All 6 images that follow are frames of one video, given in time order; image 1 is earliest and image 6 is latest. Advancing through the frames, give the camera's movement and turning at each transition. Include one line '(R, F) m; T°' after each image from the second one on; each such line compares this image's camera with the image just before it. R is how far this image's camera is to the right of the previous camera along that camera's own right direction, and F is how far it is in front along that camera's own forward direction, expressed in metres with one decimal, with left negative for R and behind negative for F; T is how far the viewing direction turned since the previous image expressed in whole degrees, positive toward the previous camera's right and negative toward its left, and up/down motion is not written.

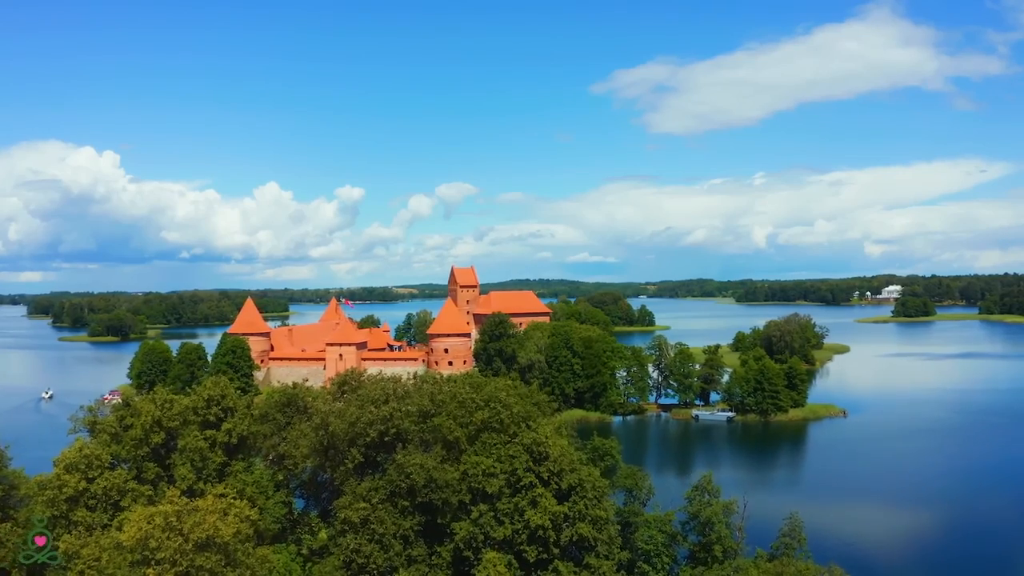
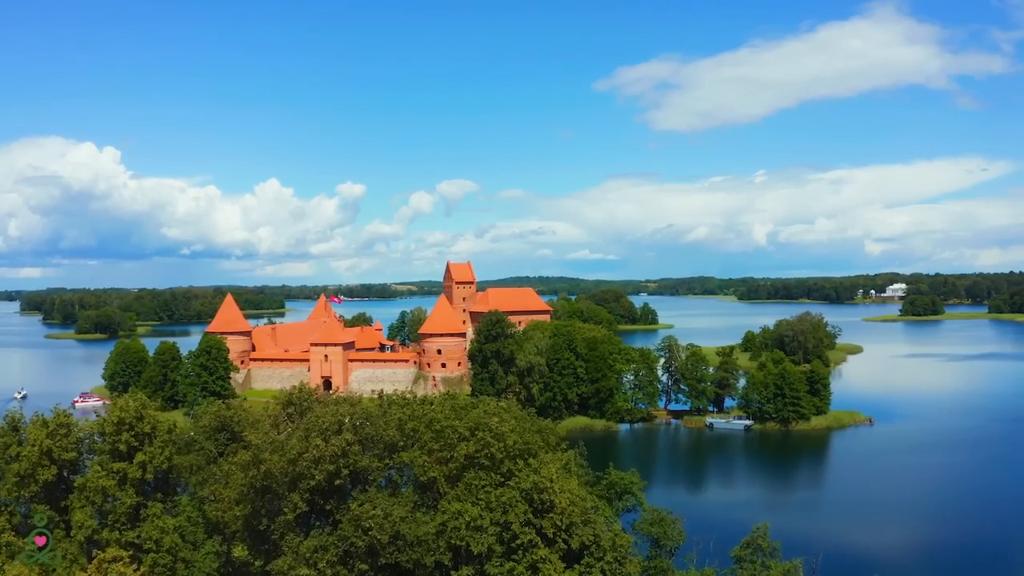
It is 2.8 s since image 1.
(+0.1, +4.0) m; 0°
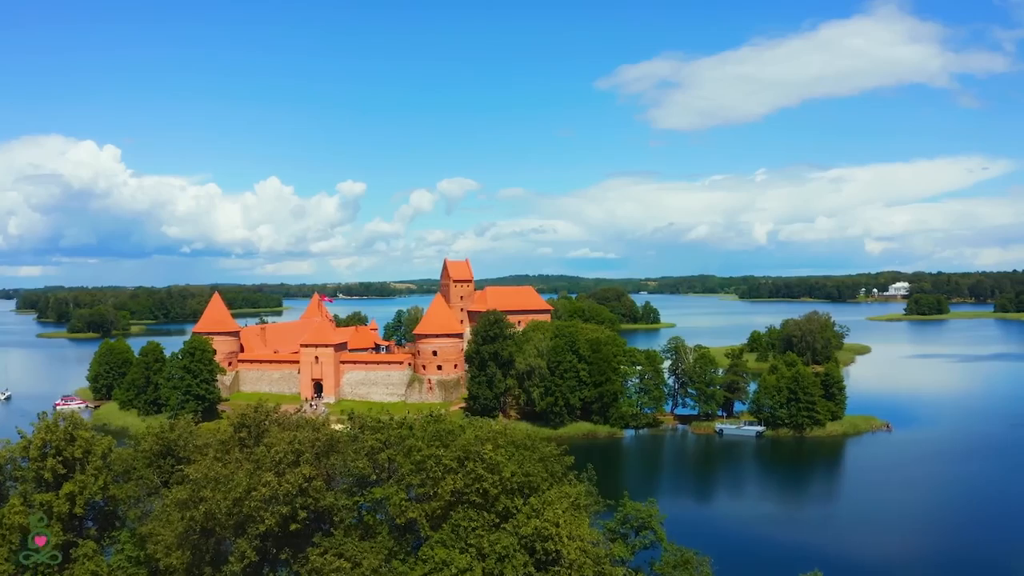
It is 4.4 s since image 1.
(+0.1, +2.3) m; 0°
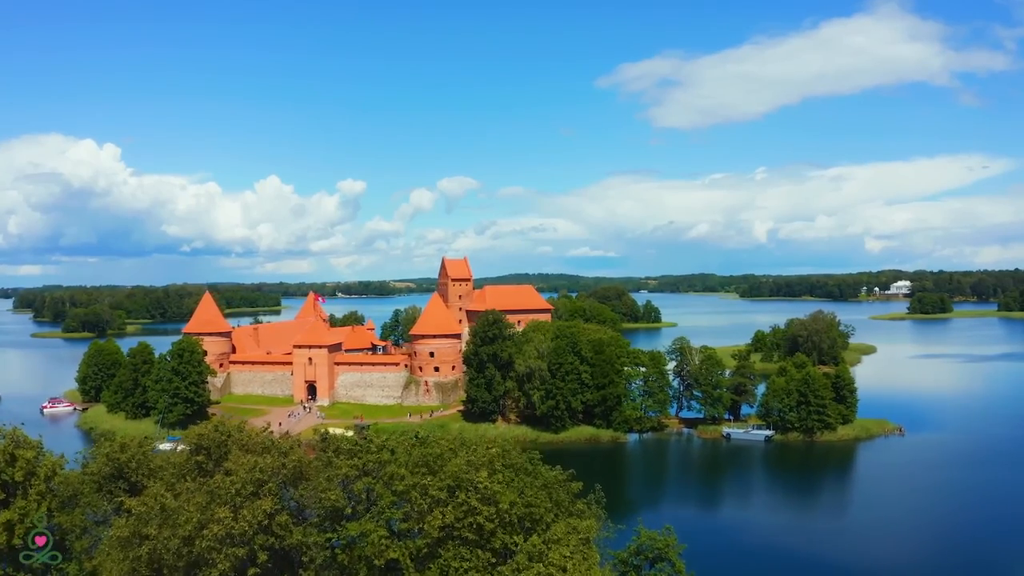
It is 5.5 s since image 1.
(0.0, +1.5) m; 0°
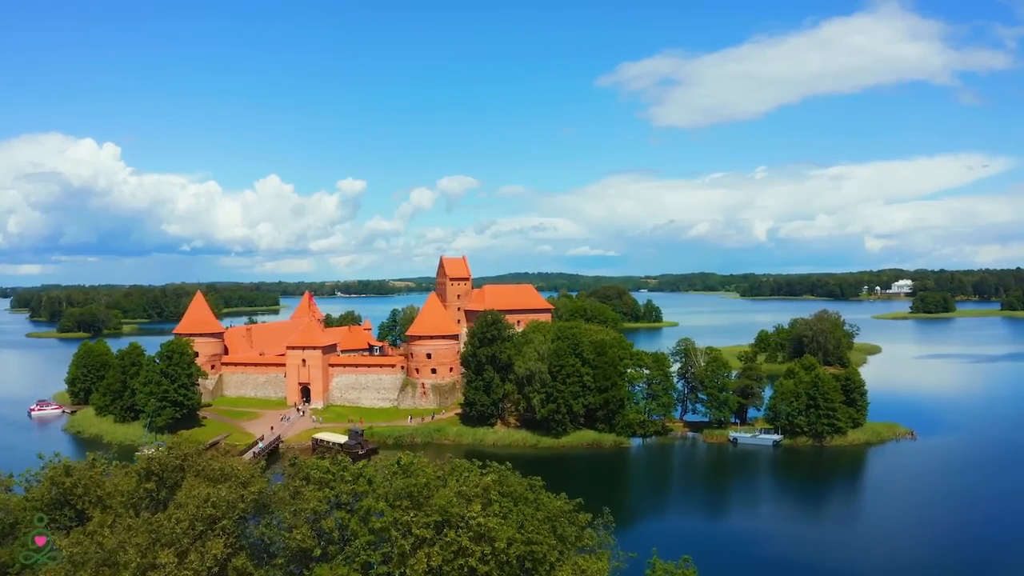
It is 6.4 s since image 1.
(0.0, +1.3) m; 0°
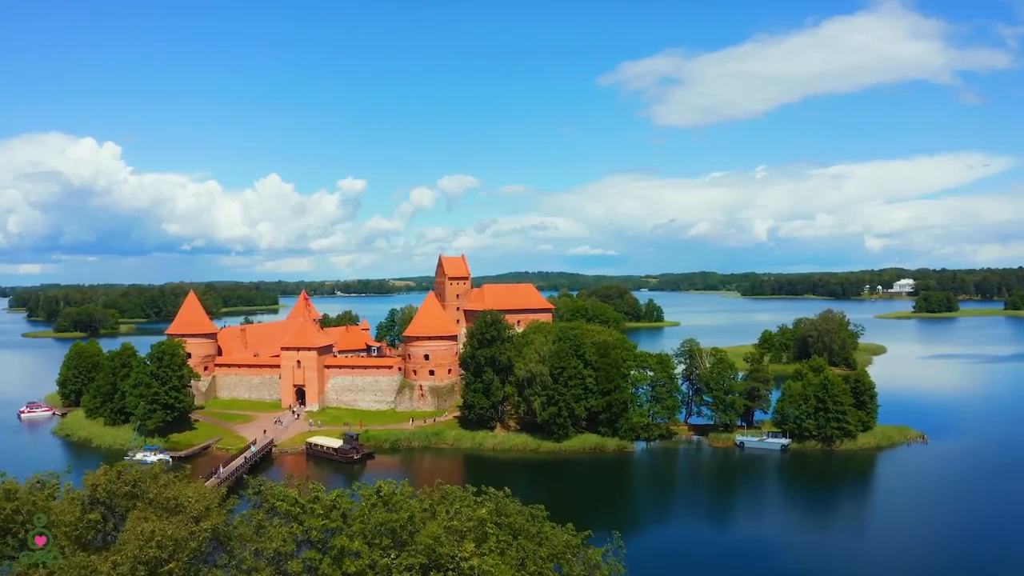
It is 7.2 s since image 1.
(0.0, +1.1) m; 0°
